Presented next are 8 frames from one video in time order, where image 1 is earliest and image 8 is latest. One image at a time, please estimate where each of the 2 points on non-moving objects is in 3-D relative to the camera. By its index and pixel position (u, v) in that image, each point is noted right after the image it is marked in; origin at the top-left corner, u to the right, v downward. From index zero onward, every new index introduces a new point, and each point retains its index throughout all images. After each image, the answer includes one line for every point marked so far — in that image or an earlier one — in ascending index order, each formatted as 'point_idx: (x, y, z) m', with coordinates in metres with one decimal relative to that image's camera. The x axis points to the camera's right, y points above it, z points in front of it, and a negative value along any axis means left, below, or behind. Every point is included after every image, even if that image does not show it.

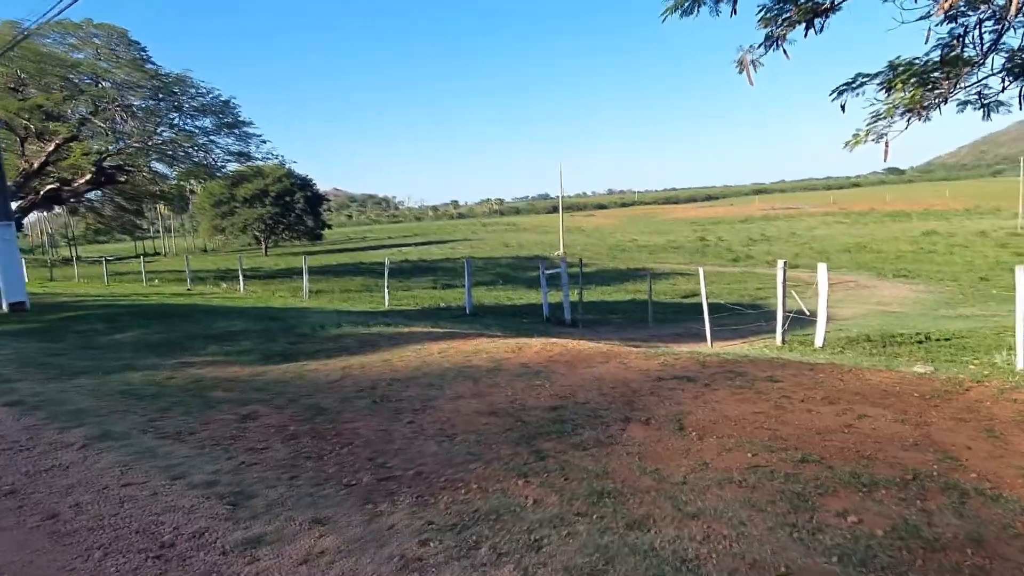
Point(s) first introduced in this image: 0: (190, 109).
0: (-8.1, +4.5, +18.6) m
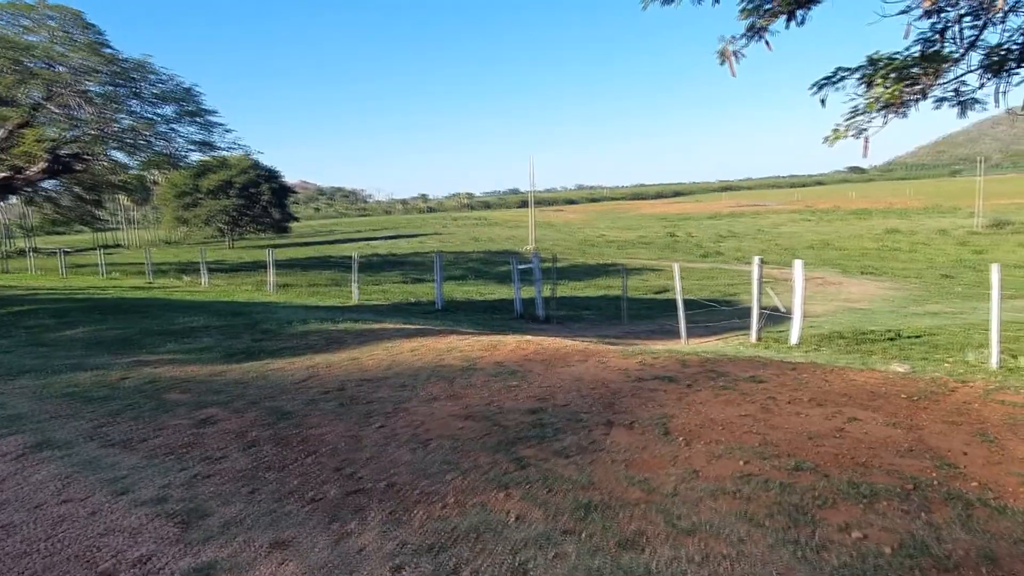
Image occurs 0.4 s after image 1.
0: (-8.8, +4.7, +17.9) m
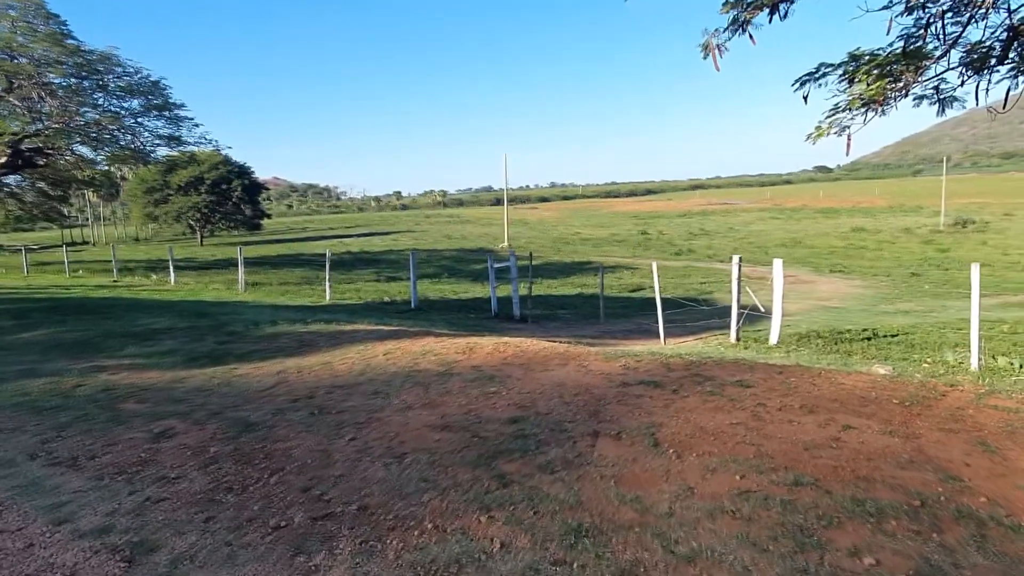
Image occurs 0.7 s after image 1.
0: (-9.4, +4.7, +17.2) m
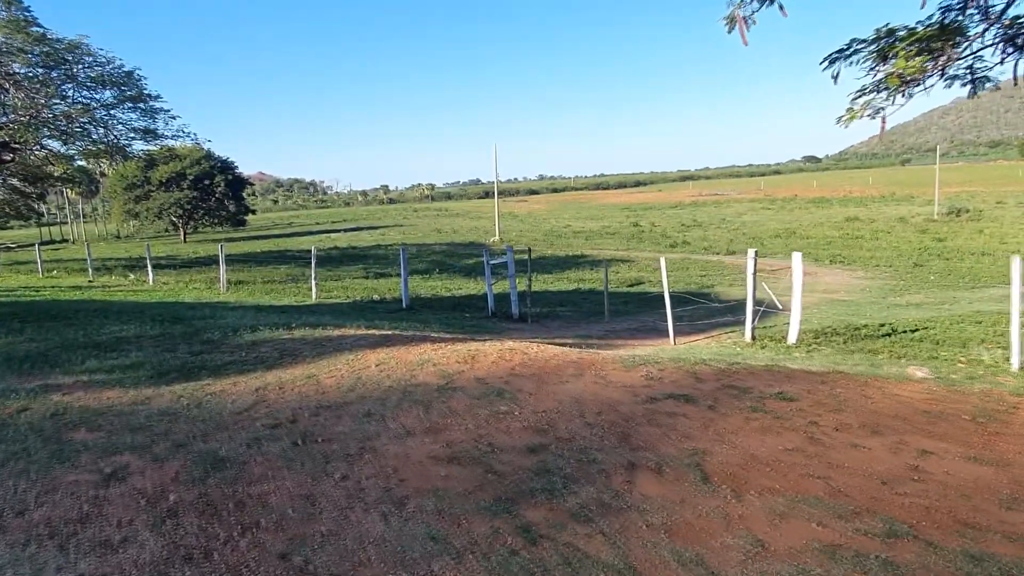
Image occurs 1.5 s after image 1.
0: (-9.5, +4.6, +16.2) m
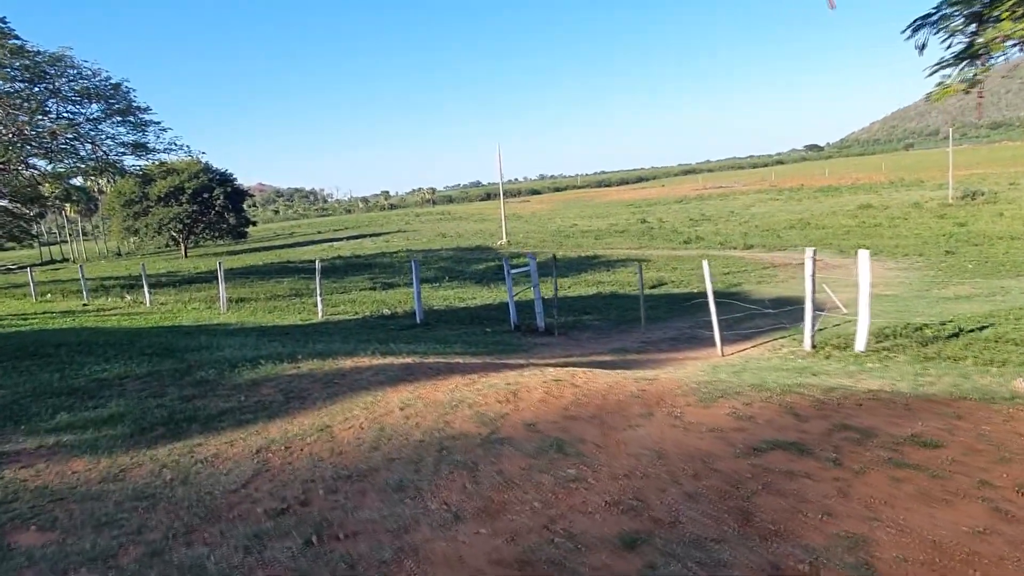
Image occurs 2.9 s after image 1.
0: (-9.2, +4.1, +15.1) m
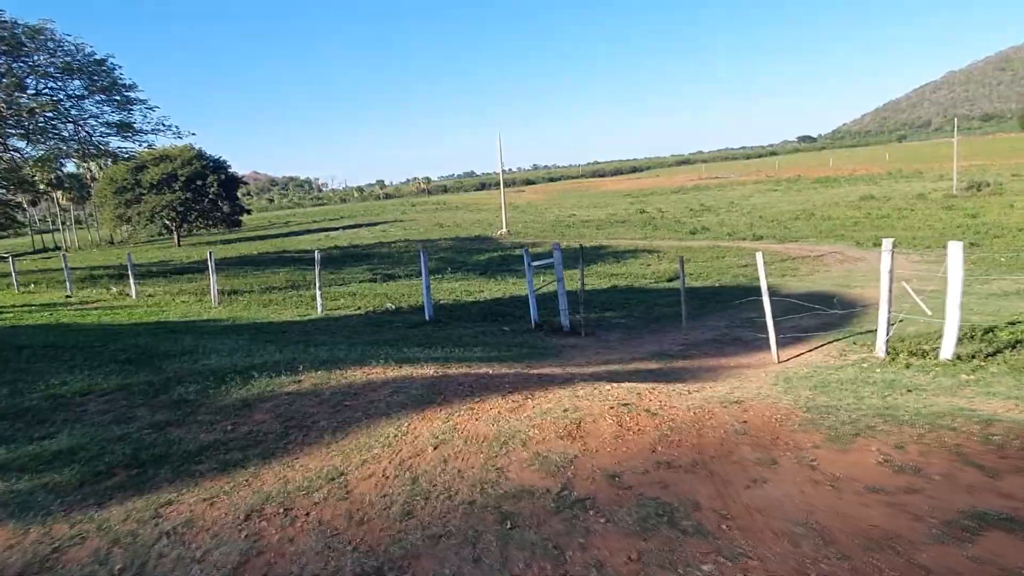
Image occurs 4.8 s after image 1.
0: (-8.8, +4.2, +13.5) m
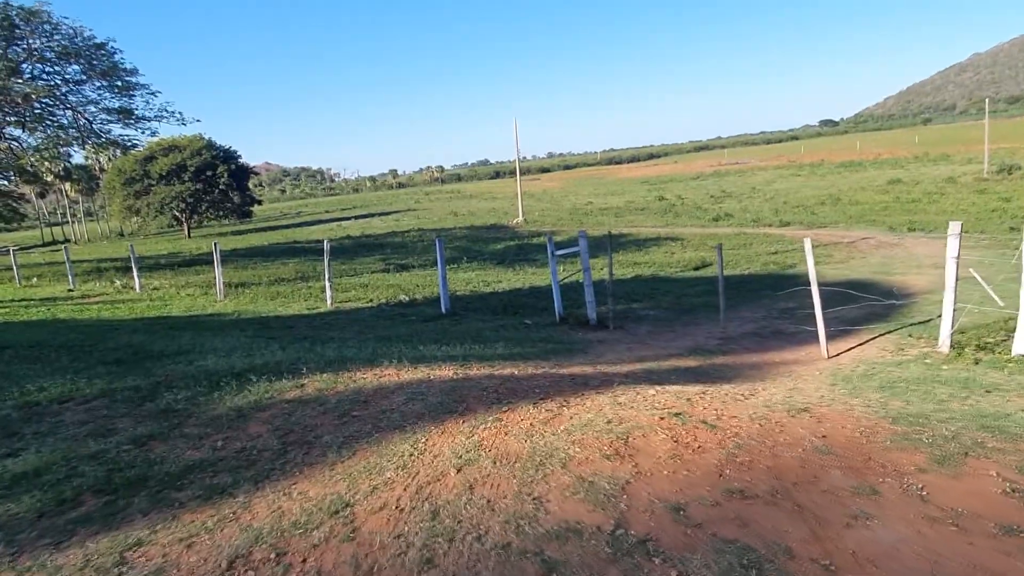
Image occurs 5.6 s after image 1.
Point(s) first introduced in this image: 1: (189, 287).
0: (-8.5, +4.3, +12.9) m
1: (-8.0, 0.0, +18.0) m
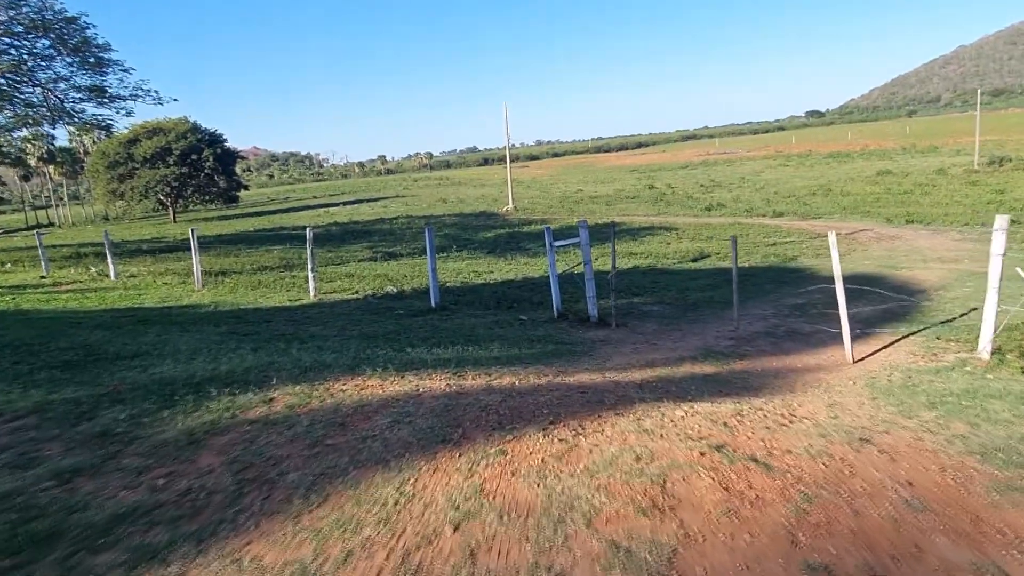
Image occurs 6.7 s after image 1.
0: (-8.5, +4.5, +11.8) m
1: (-8.2, +0.3, +16.9) m
